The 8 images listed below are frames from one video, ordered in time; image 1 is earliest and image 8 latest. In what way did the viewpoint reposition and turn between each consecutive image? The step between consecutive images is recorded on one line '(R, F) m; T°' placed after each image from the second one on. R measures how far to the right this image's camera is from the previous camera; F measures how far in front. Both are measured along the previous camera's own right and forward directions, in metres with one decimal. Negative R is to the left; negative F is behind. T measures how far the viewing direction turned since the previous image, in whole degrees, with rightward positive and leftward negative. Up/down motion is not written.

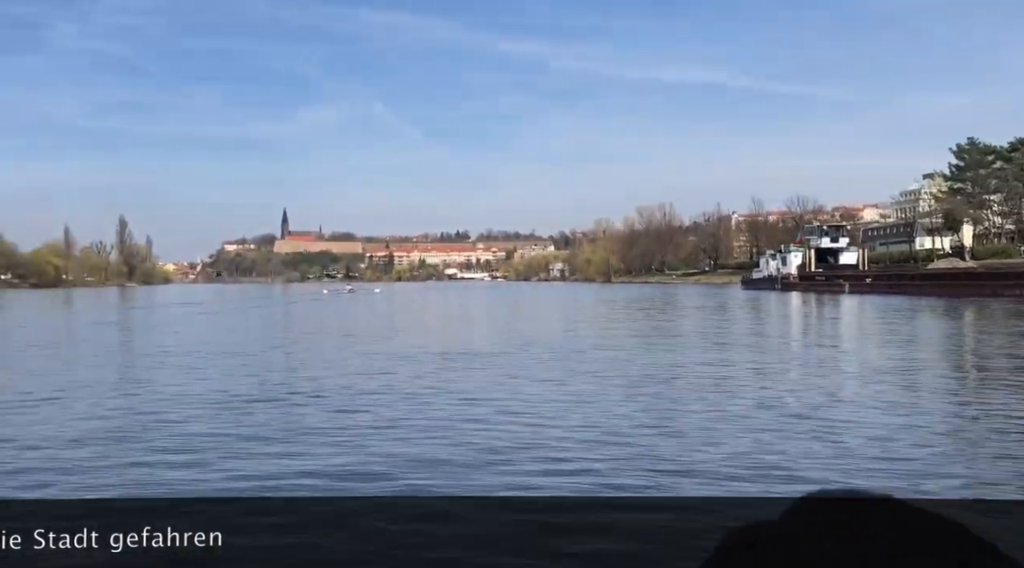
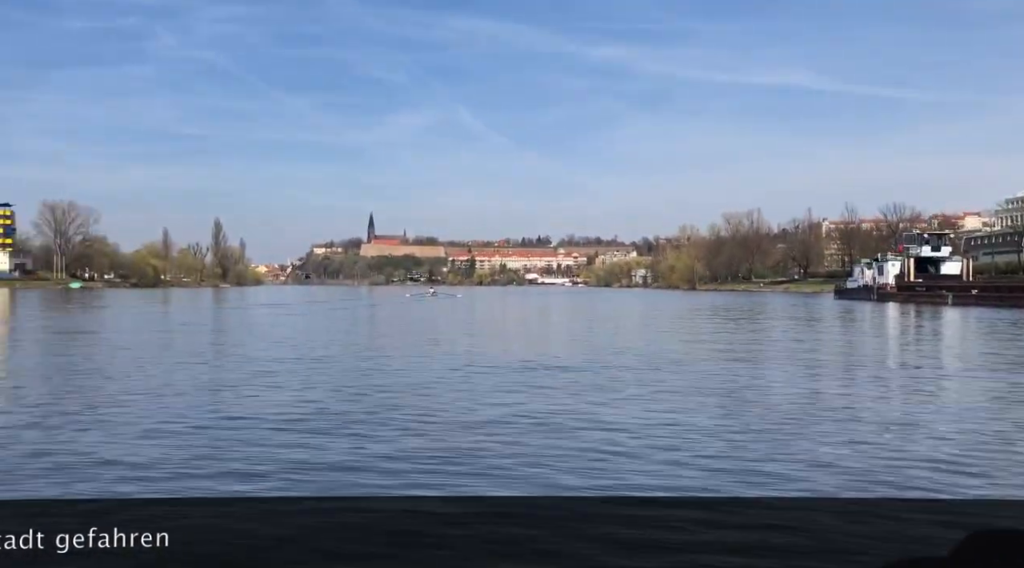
(0.0, +0.2) m; -5°
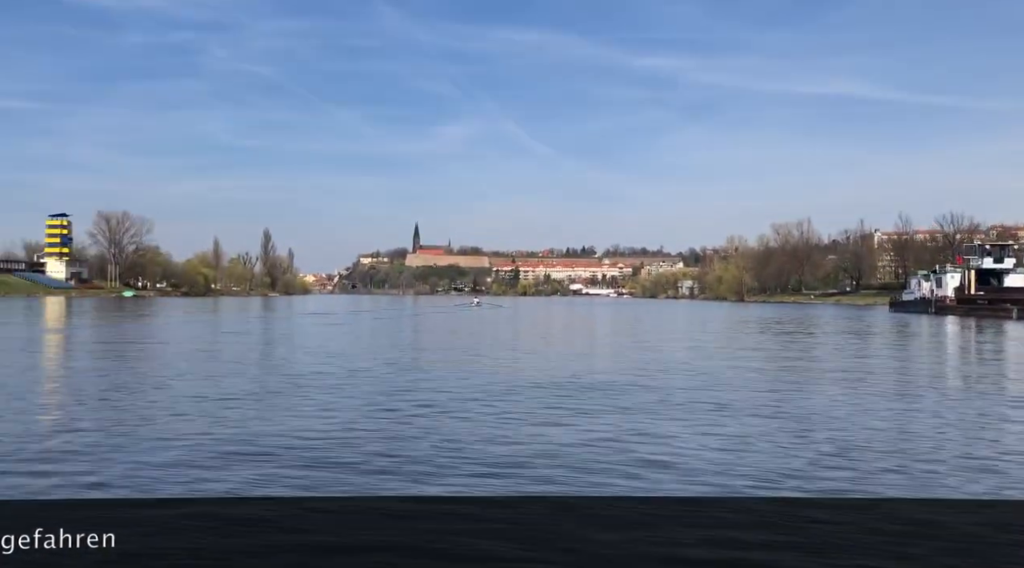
(0.0, +0.2) m; -3°
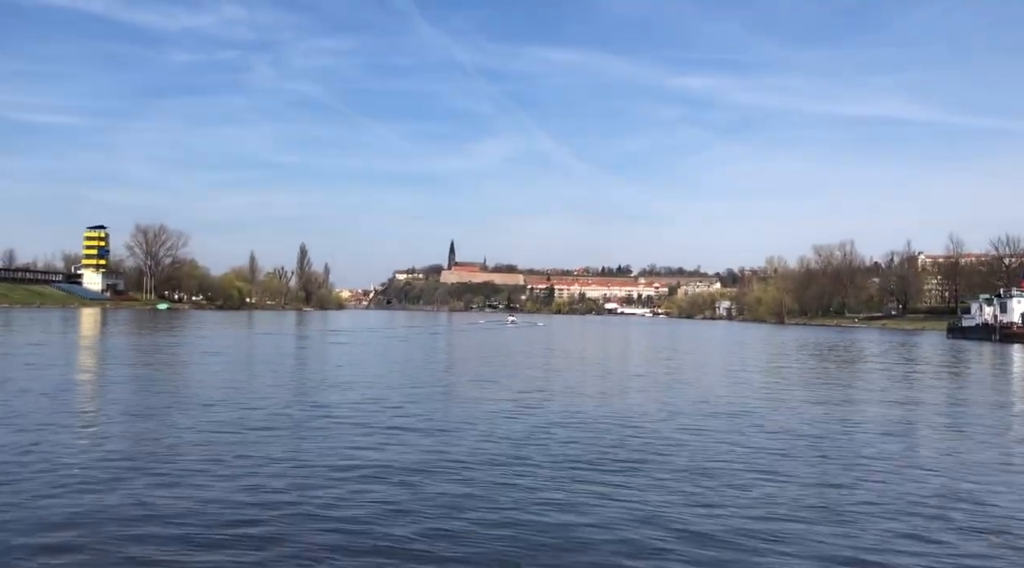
(0.0, +0.8) m; -2°
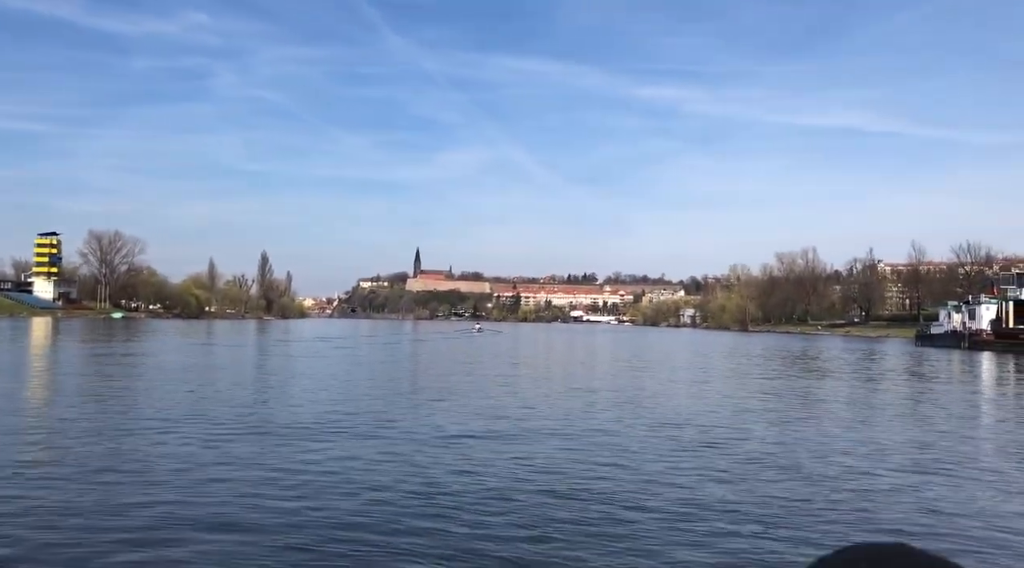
(+0.1, +0.5) m; +2°
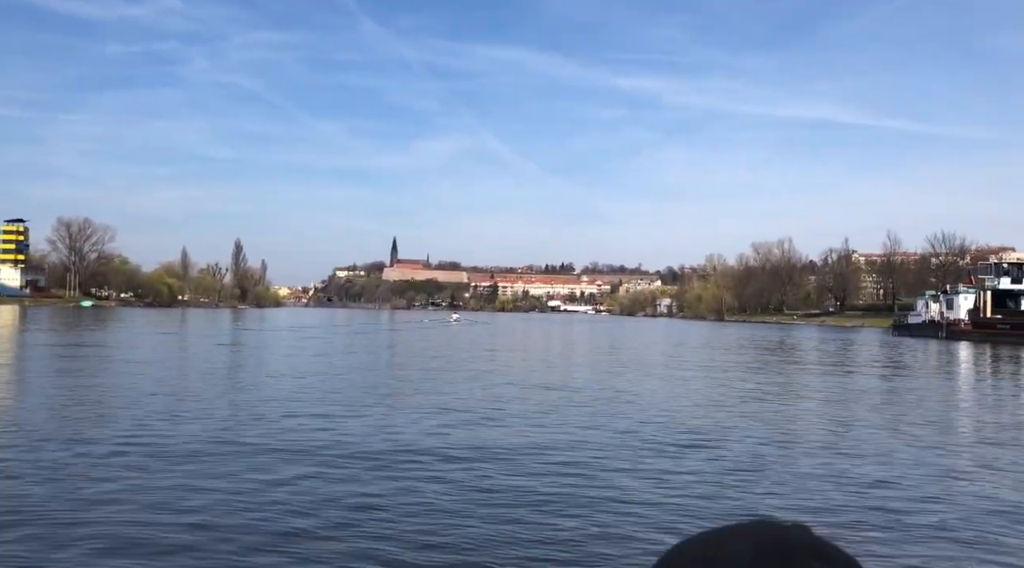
(0.0, +0.3) m; +2°
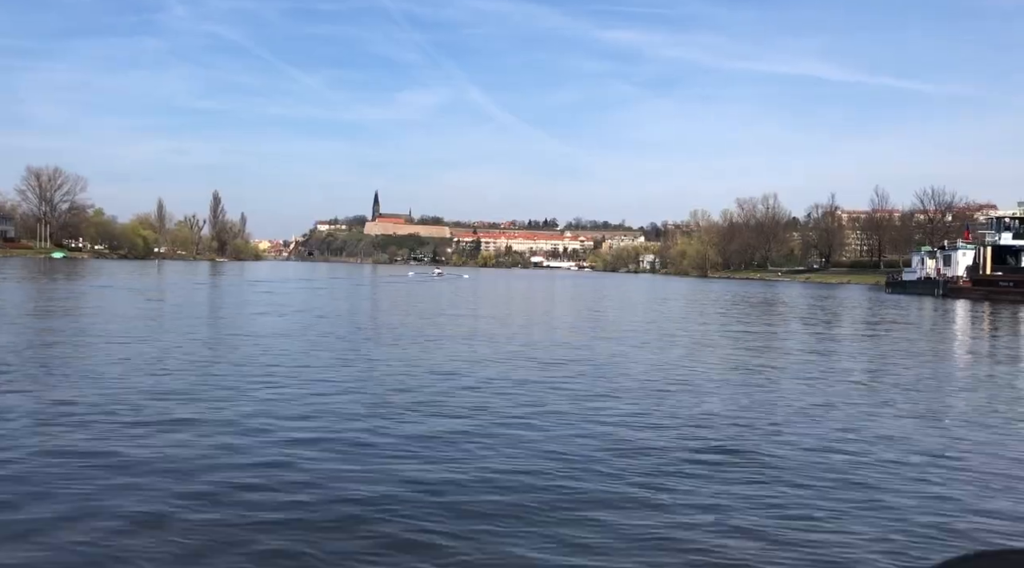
(0.0, +0.7) m; +1°
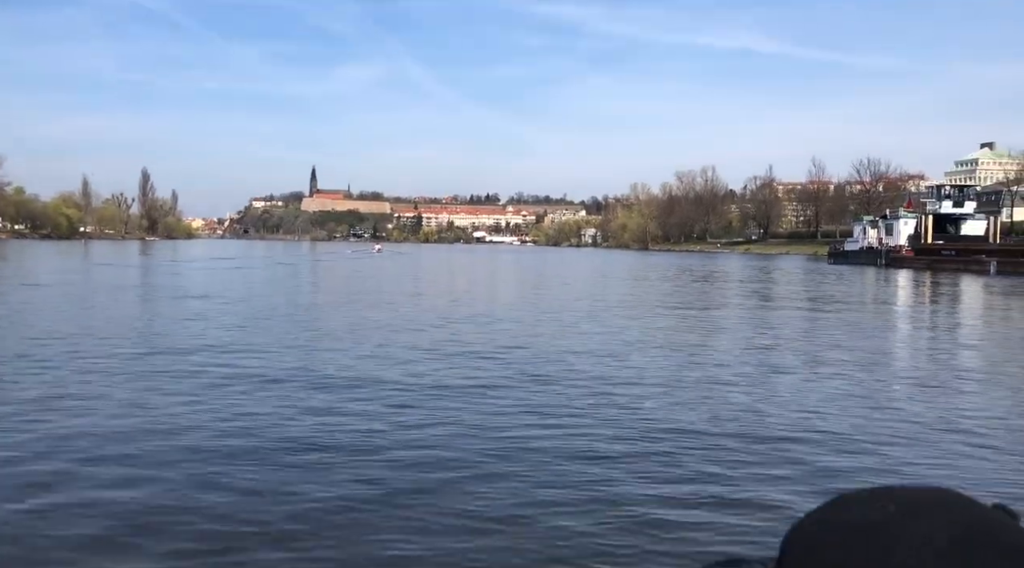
(0.0, +0.5) m; +4°
